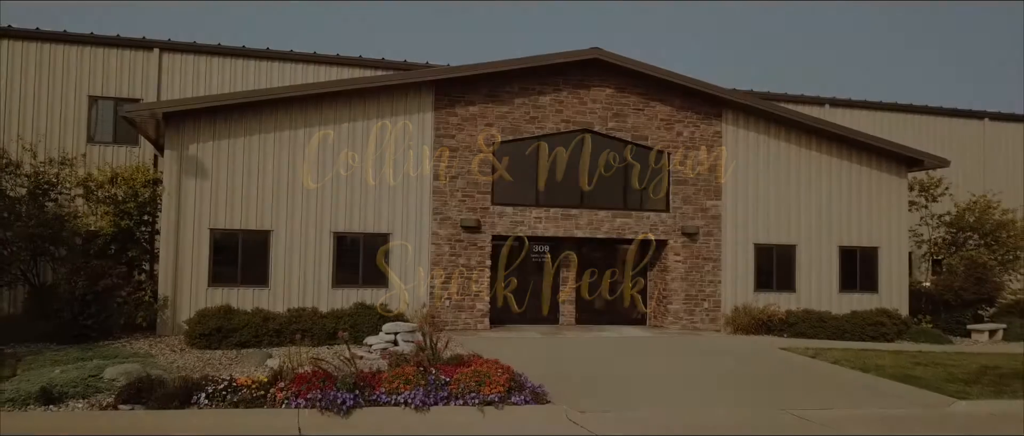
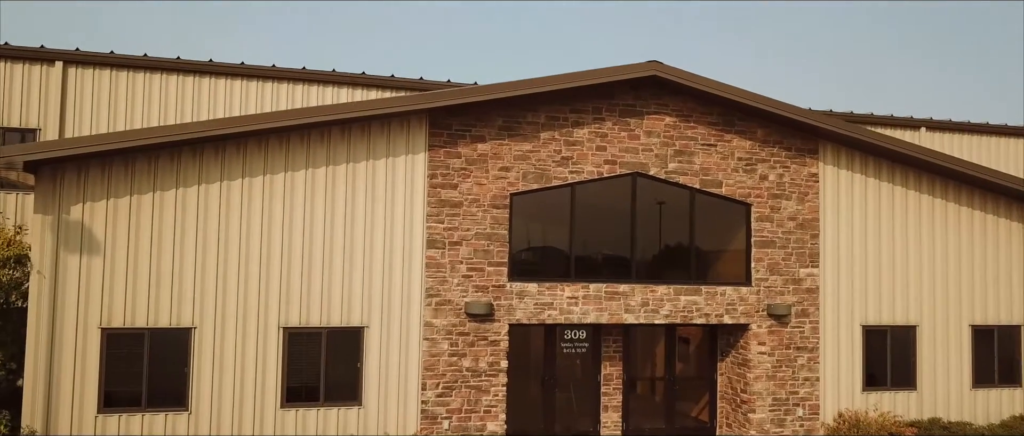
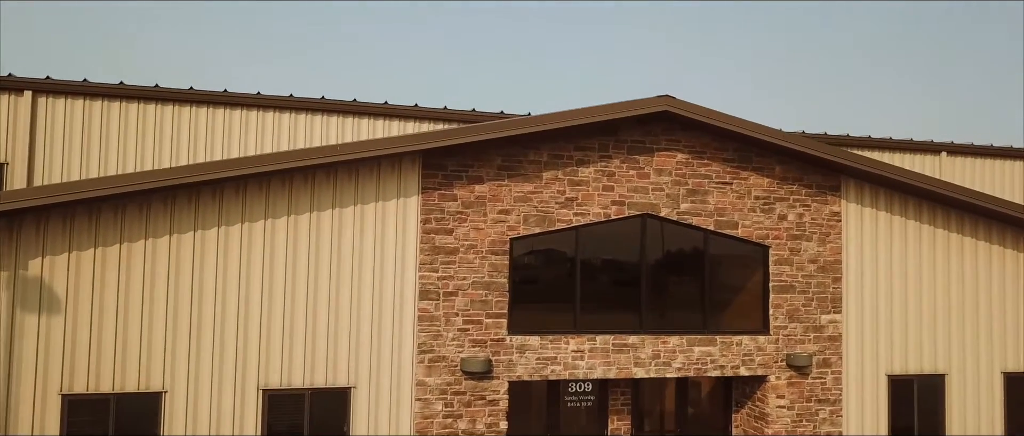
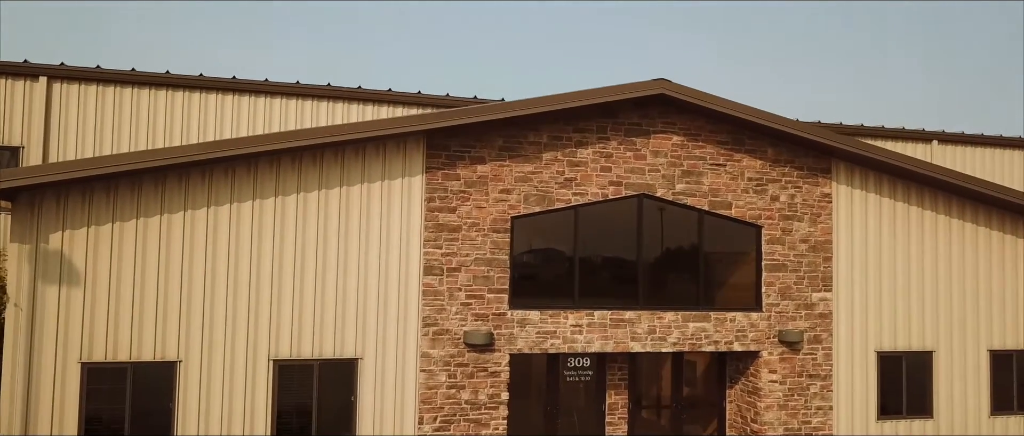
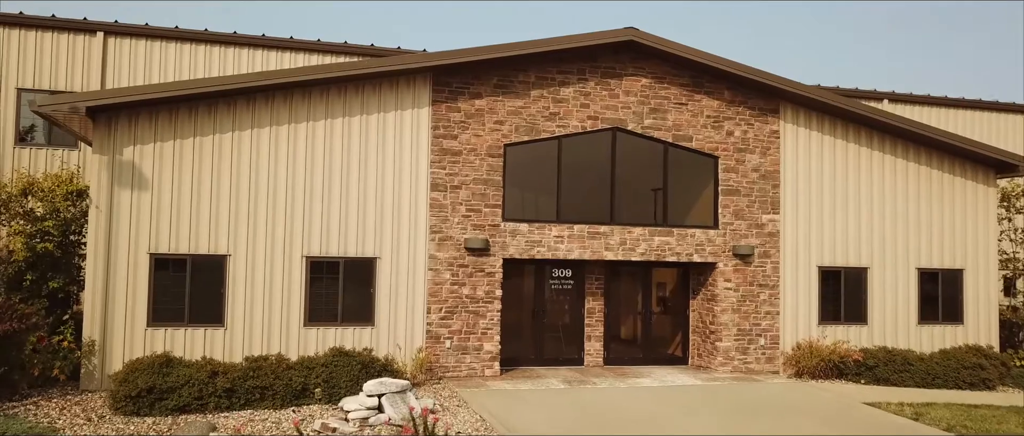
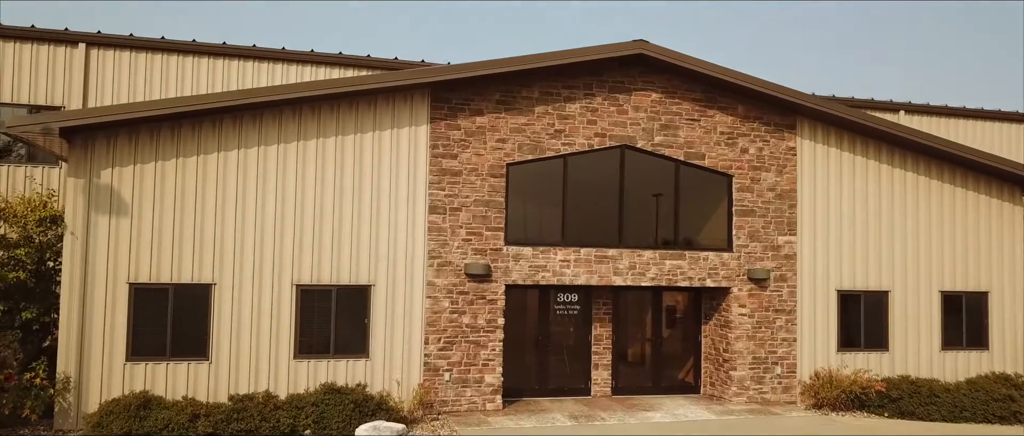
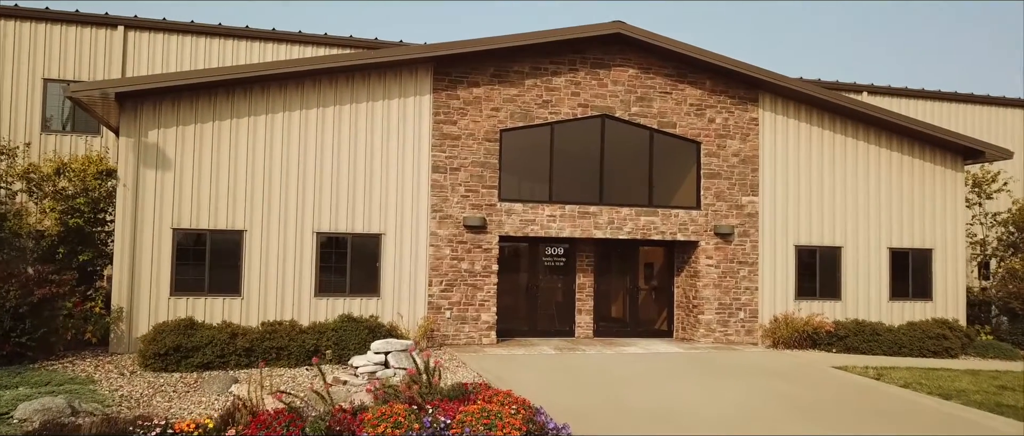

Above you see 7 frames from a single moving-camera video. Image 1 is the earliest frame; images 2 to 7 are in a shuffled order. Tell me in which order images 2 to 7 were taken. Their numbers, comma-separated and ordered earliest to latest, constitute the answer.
7, 5, 6, 2, 4, 3
